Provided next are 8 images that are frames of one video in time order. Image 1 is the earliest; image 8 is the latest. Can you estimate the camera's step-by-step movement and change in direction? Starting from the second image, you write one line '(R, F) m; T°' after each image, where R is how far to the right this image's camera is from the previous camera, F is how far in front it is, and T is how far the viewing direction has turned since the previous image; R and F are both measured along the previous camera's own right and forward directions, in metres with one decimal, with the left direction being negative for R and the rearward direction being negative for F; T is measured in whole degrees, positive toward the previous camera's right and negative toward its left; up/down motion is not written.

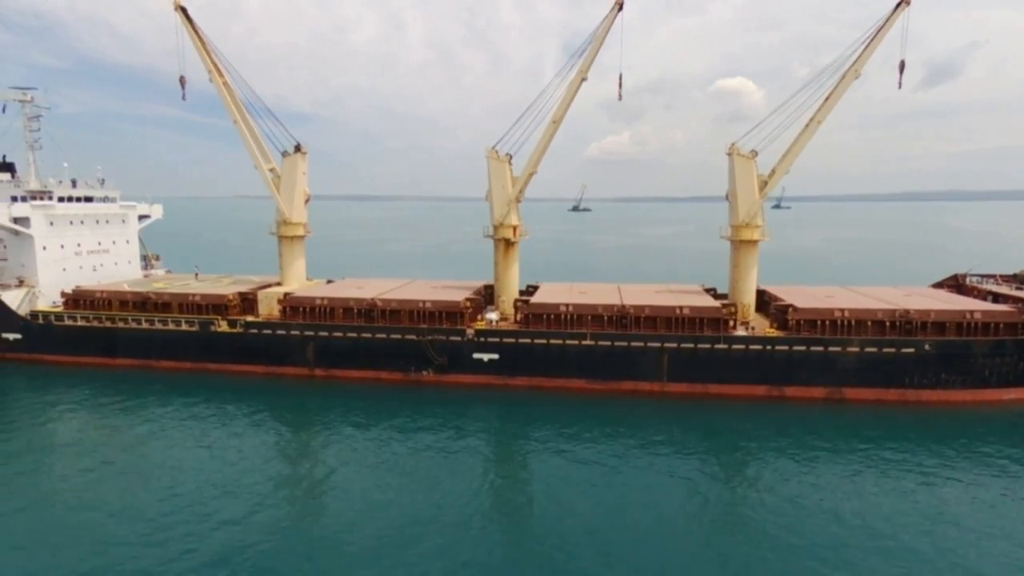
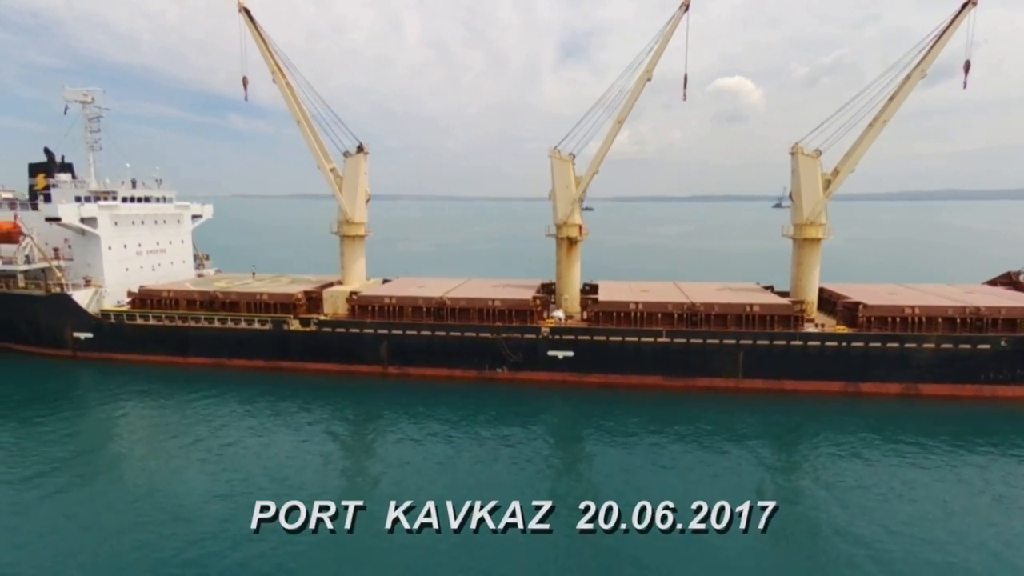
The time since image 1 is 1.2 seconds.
(-3.4, -0.4) m; 0°
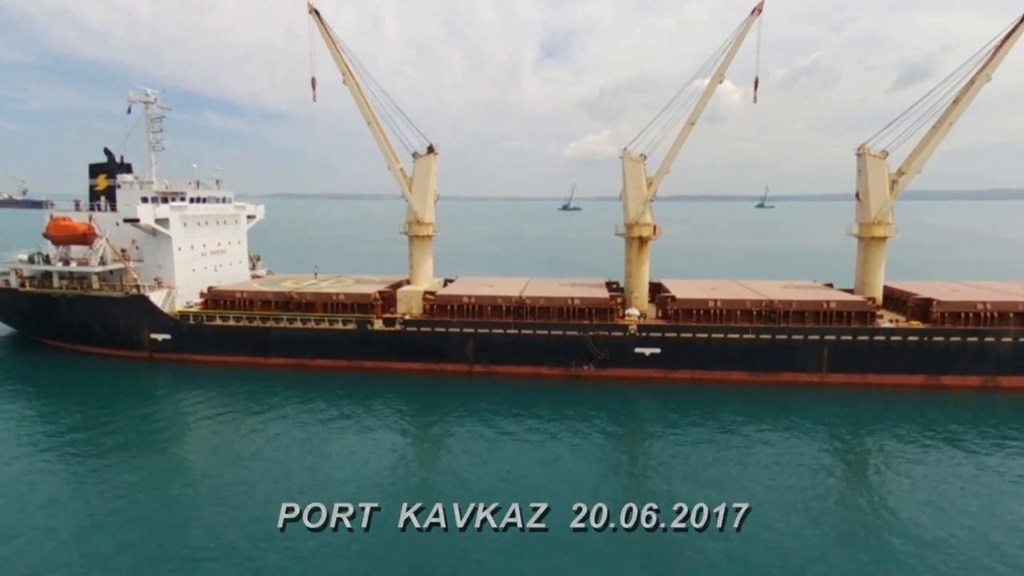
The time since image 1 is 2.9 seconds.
(-4.8, -0.4) m; +2°
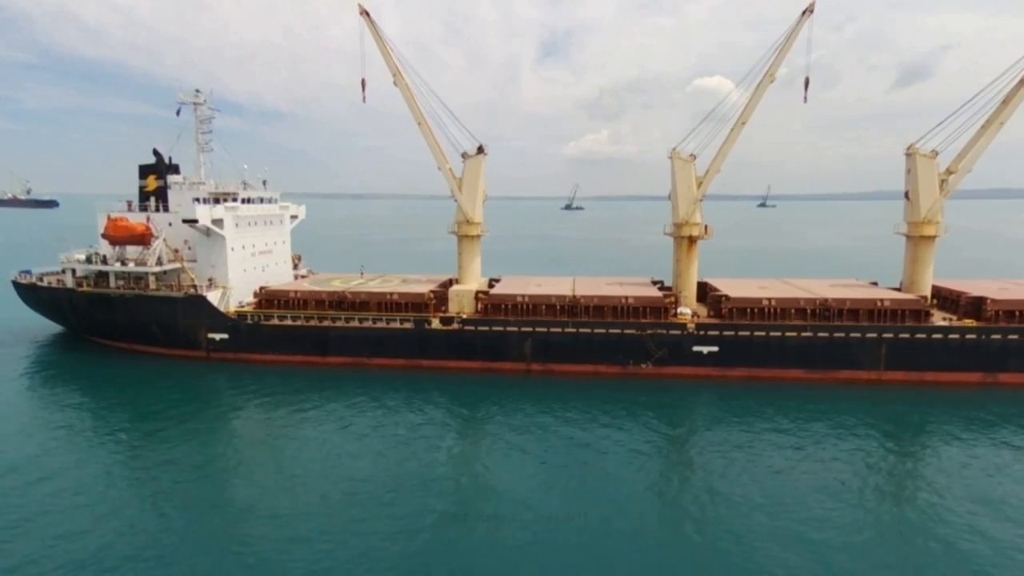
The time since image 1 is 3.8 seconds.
(-2.8, -0.3) m; 0°
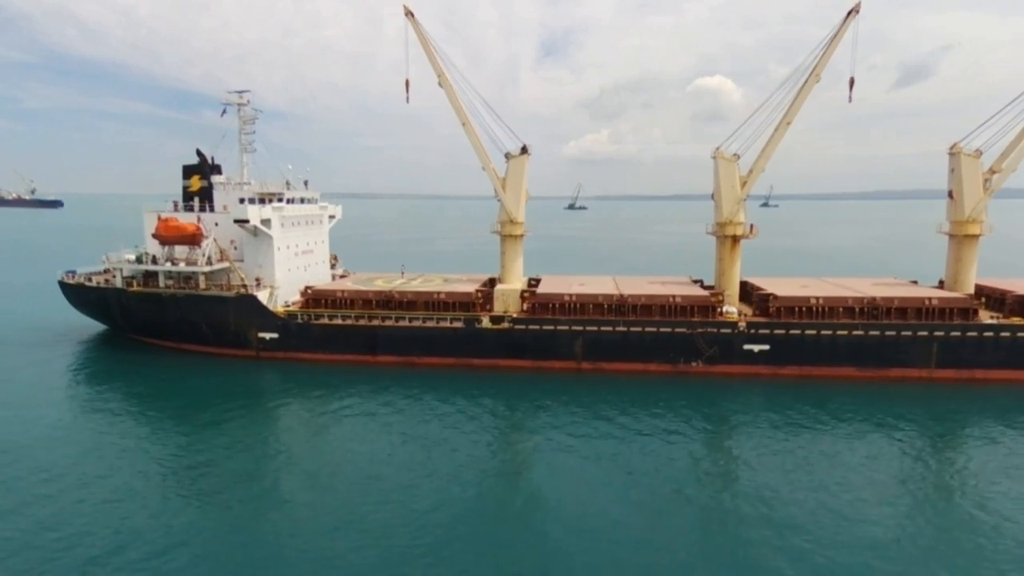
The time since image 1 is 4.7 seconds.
(-2.4, -0.2) m; 0°
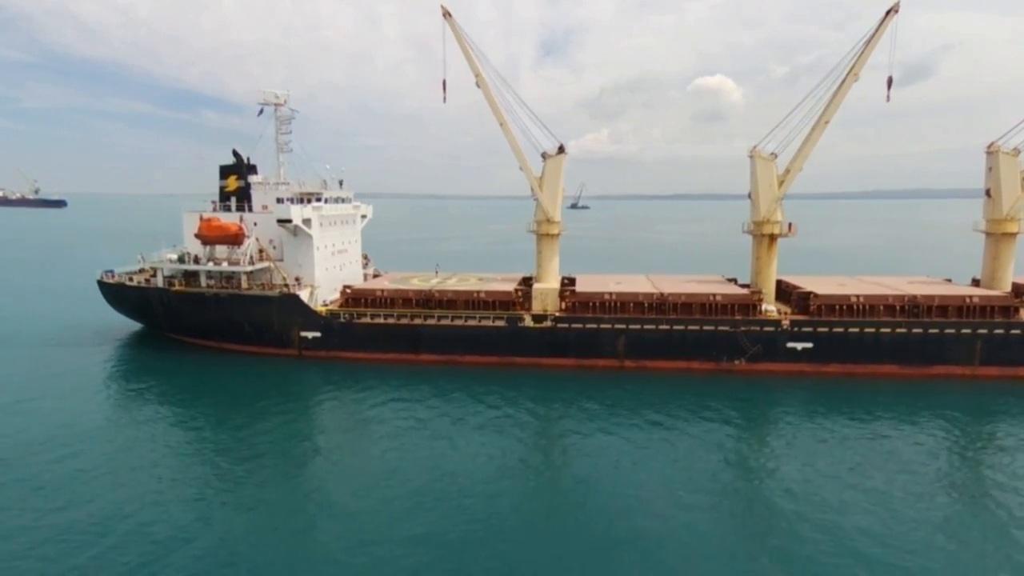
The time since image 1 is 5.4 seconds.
(-2.1, -0.1) m; 0°
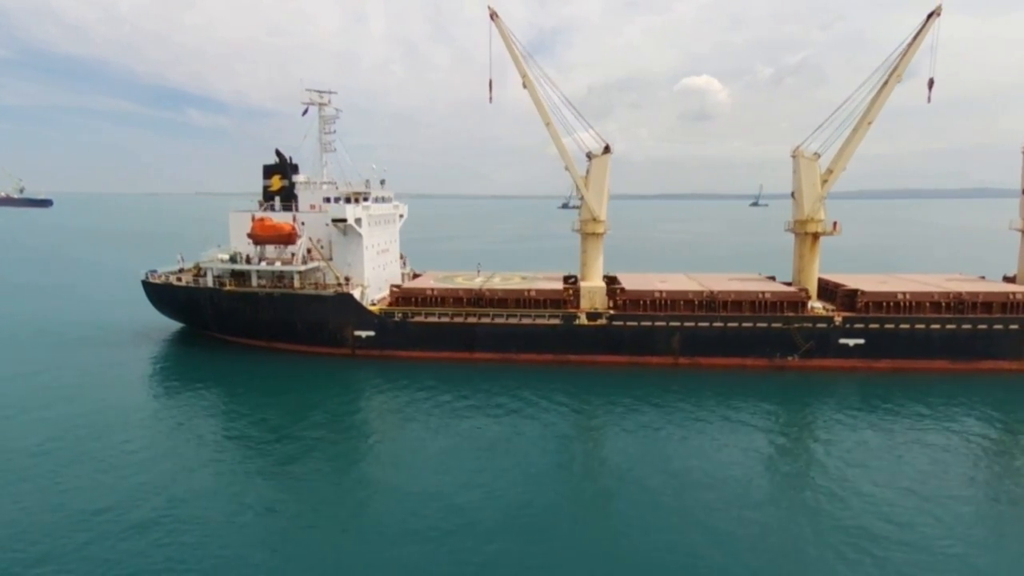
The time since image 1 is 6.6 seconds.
(-3.3, -0.2) m; +1°
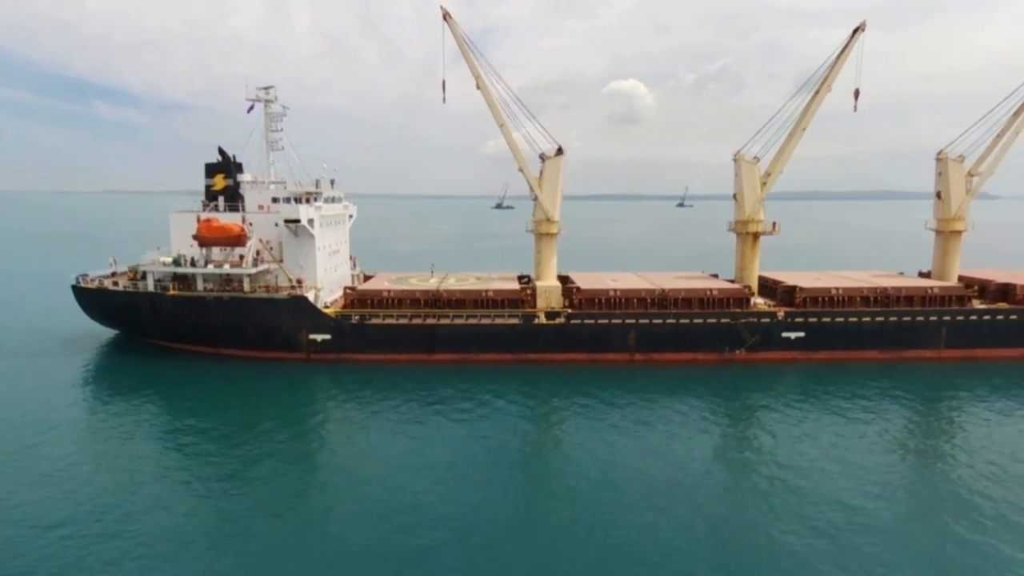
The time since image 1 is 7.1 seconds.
(-1.3, -0.1) m; +6°
